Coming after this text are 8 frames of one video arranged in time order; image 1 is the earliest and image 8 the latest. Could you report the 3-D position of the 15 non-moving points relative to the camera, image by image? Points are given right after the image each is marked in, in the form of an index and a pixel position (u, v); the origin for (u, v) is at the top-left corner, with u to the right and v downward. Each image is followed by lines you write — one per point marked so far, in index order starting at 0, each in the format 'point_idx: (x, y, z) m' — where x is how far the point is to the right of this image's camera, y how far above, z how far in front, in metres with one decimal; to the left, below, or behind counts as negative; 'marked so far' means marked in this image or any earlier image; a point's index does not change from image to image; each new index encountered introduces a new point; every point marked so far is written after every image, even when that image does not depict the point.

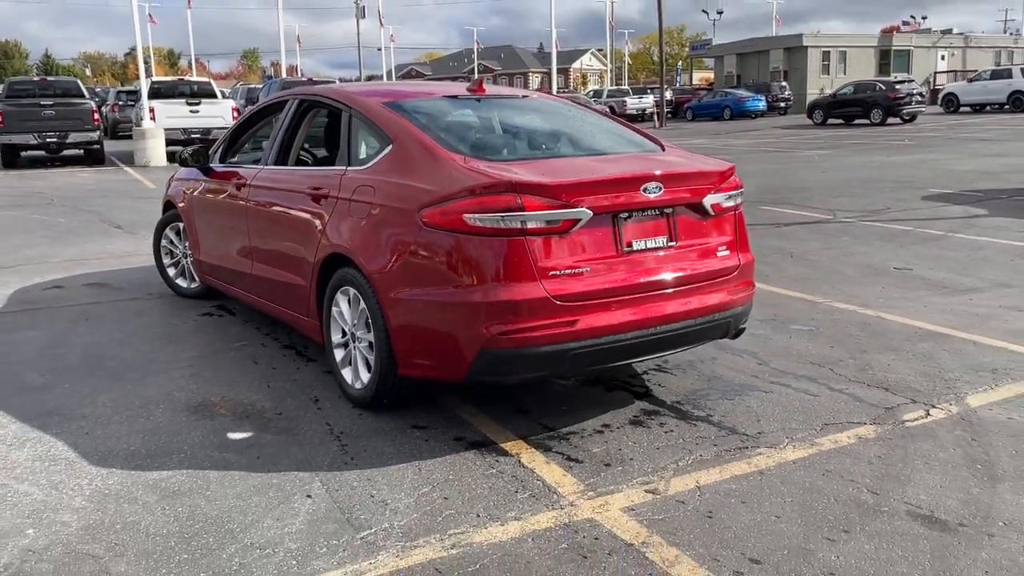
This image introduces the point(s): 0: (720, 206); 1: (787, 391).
0: (+1.0, +0.4, +4.3) m
1: (+1.4, -0.6, +4.6) m
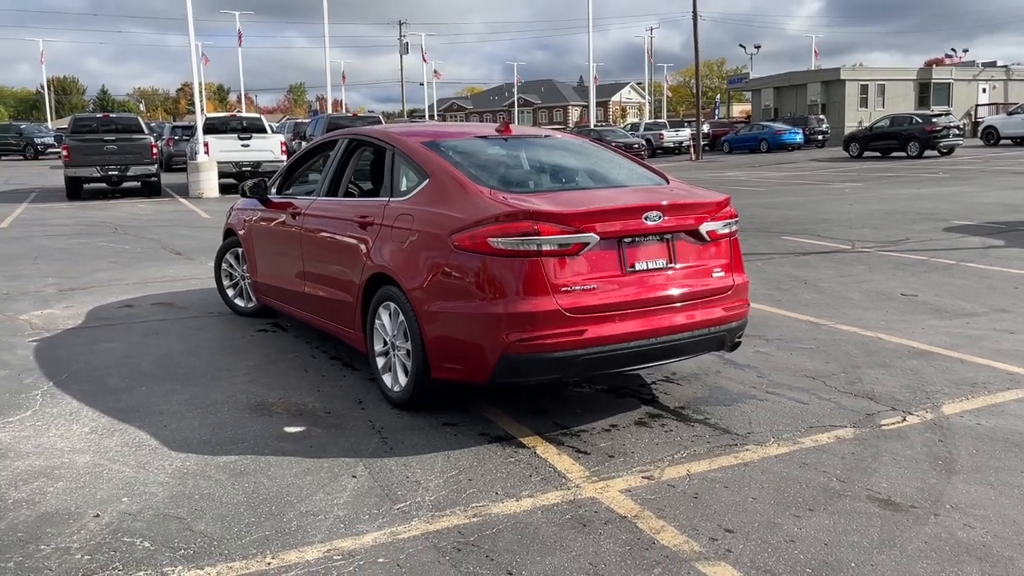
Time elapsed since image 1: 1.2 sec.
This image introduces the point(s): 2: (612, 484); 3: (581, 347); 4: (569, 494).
0: (+1.1, +0.3, +4.9) m
1: (+1.6, -0.7, +5.1) m
2: (+0.5, -0.9, +3.9) m
3: (+0.4, -0.3, +4.4) m
4: (+0.3, -0.9, +3.8) m
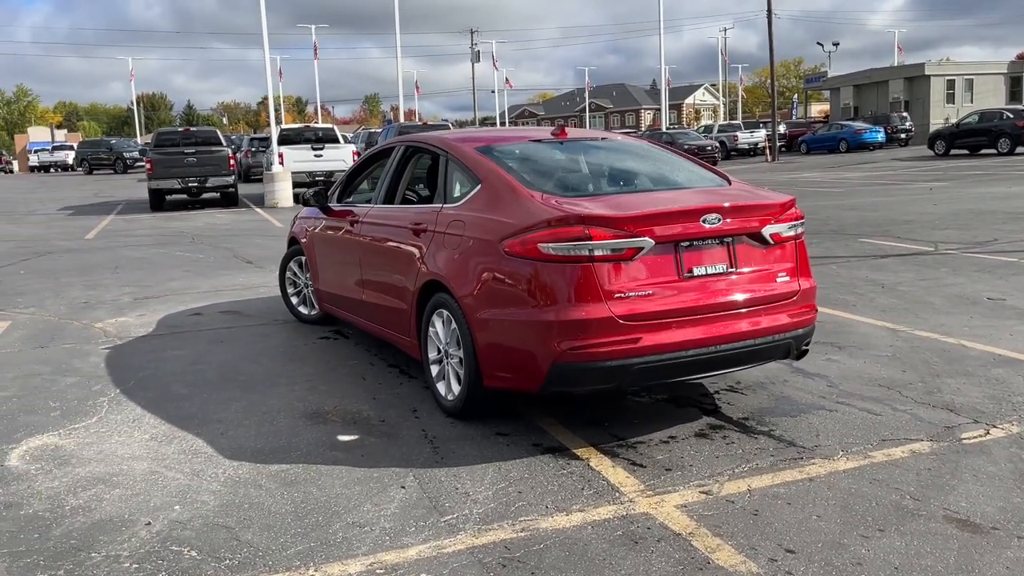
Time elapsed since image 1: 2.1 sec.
0: (+1.4, +0.3, +4.6) m
1: (+1.9, -0.7, +4.8) m
2: (+0.7, -0.9, +3.8) m
3: (+0.6, -0.3, +4.2) m
4: (+0.5, -0.9, +3.7) m
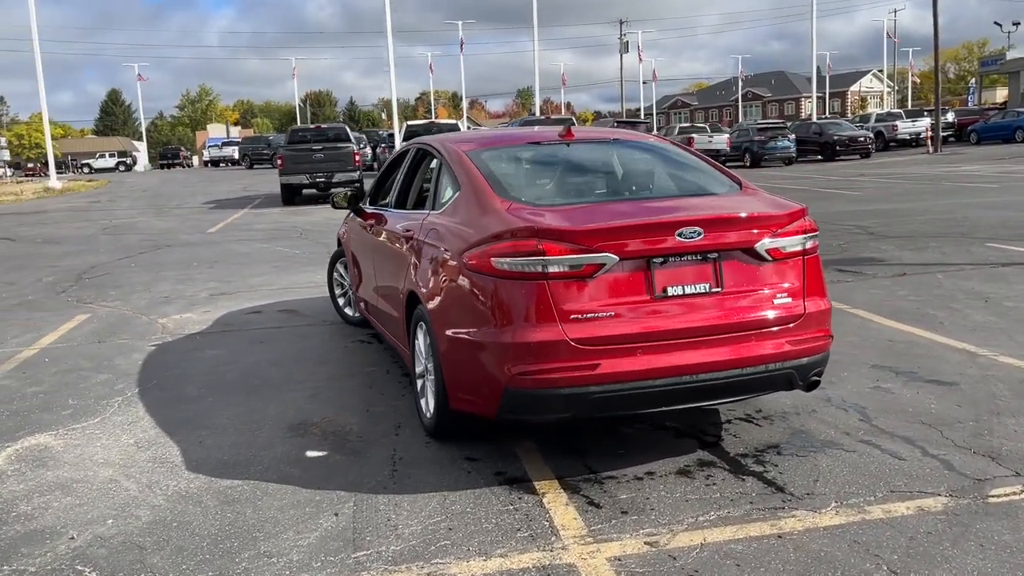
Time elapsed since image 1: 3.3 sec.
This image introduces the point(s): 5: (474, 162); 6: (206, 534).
0: (+1.3, +0.2, +4.1) m
1: (+1.7, -0.8, +4.2) m
2: (+0.4, -1.0, +3.4) m
3: (+0.4, -0.4, +3.8) m
4: (+0.1, -1.0, +3.3) m
5: (-0.2, +0.7, +4.8) m
6: (-1.3, -1.0, +3.6) m
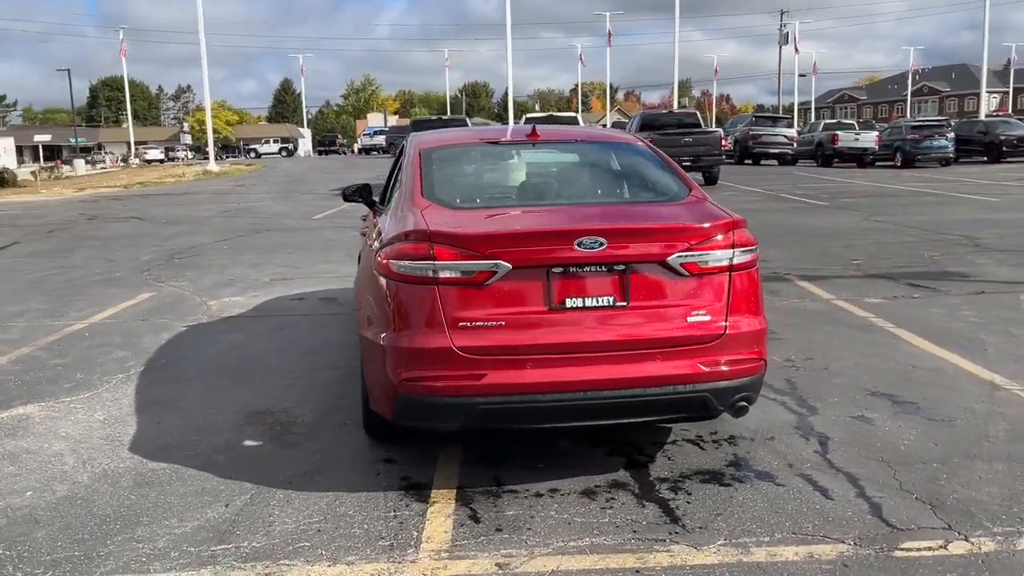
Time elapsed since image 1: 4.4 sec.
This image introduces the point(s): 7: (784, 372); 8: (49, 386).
0: (+0.8, +0.1, +3.8) m
1: (+1.3, -0.9, +3.9) m
2: (-0.2, -1.1, +3.3) m
3: (-0.1, -0.5, +3.7) m
4: (-0.5, -1.1, +3.3) m
5: (-0.5, +0.7, +4.8) m
6: (-1.8, -1.0, +3.8) m
7: (+1.8, -0.6, +5.8) m
8: (-3.1, -0.7, +5.8) m
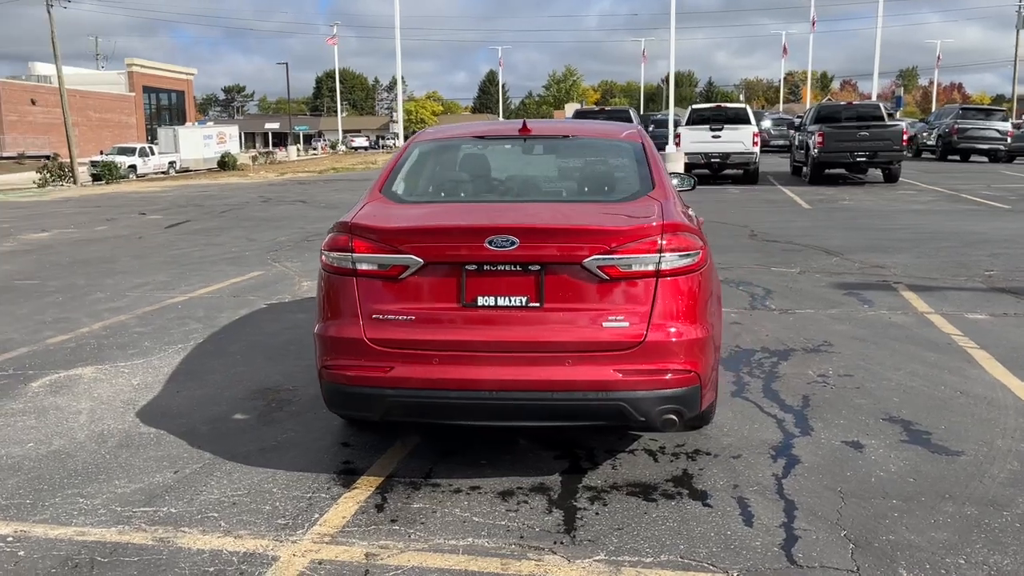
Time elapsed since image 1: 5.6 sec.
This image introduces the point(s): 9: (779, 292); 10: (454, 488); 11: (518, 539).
0: (+0.5, +0.1, +3.6) m
1: (+0.9, -0.9, +3.6) m
2: (-0.7, -1.0, +3.4) m
3: (-0.5, -0.4, +3.7) m
4: (-1.0, -1.0, +3.4) m
5: (-0.6, +0.7, +4.9) m
6: (-2.2, -0.9, +4.2) m
7: (+1.8, -0.6, +5.4) m
8: (-3.0, -0.5, +6.5) m
9: (+2.6, 0.0, +8.6) m
10: (-0.3, -0.9, +3.9) m
11: (0.0, -1.0, +3.4) m
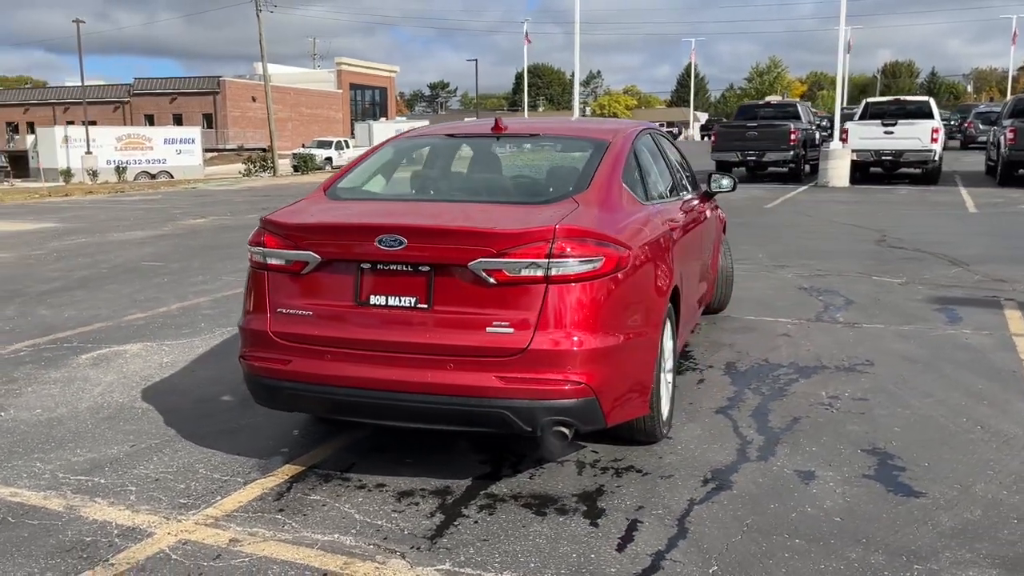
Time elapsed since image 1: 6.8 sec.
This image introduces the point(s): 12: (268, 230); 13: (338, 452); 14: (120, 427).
0: (0.0, +0.1, +3.5) m
1: (+0.3, -1.0, +3.4) m
2: (-1.3, -1.0, +3.5) m
3: (-0.9, -0.4, +3.8) m
4: (-1.5, -1.0, +3.6) m
5: (-0.7, +0.8, +4.9) m
6: (-2.5, -0.8, +4.7) m
7: (+1.7, -0.7, +4.9) m
8: (-2.8, -0.4, +7.0) m
9: (+3.2, -0.1, +7.9) m
10: (-0.7, -0.9, +4.0) m
11: (-0.5, -1.0, +3.4) m
12: (-1.1, +0.3, +3.9) m
13: (-0.9, -0.8, +4.3) m
14: (-2.2, -0.8, +4.8) m
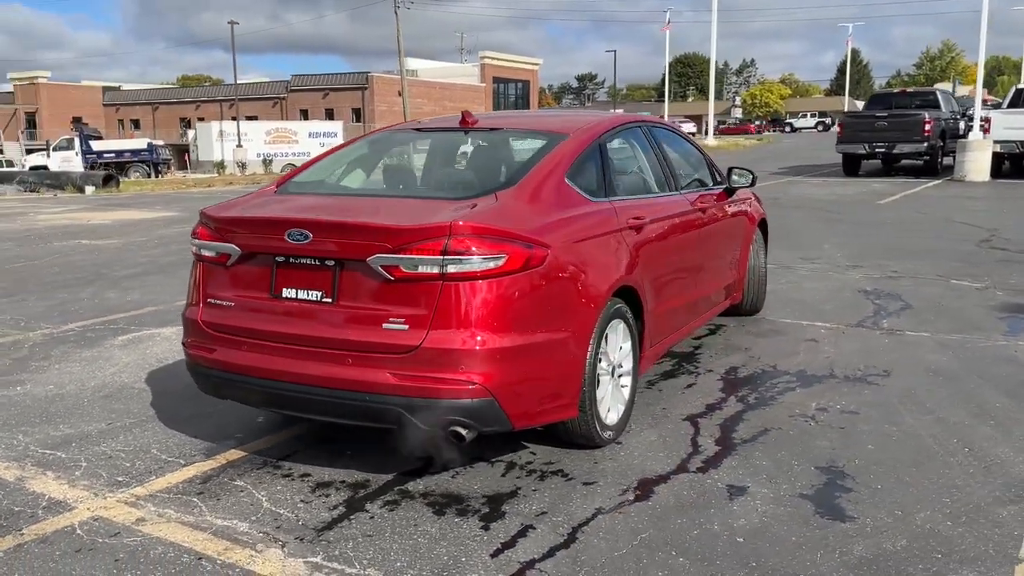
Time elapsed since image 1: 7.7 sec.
0: (-0.4, +0.1, +3.5) m
1: (-0.1, -1.0, +3.3) m
2: (-1.7, -0.9, +3.7) m
3: (-1.3, -0.4, +3.9) m
4: (-1.9, -0.9, +3.8) m
5: (-0.9, +0.8, +5.0) m
6: (-2.7, -0.7, +5.0) m
7: (+1.5, -0.7, +4.6) m
8: (-2.6, -0.2, +7.4) m
9: (+3.4, -0.2, +7.3) m
10: (-1.1, -0.9, +4.0) m
11: (-1.0, -1.0, +3.5) m
12: (-1.4, +0.3, +4.0) m
13: (-1.2, -0.8, +4.4) m
14: (-2.4, -0.7, +5.1) m
